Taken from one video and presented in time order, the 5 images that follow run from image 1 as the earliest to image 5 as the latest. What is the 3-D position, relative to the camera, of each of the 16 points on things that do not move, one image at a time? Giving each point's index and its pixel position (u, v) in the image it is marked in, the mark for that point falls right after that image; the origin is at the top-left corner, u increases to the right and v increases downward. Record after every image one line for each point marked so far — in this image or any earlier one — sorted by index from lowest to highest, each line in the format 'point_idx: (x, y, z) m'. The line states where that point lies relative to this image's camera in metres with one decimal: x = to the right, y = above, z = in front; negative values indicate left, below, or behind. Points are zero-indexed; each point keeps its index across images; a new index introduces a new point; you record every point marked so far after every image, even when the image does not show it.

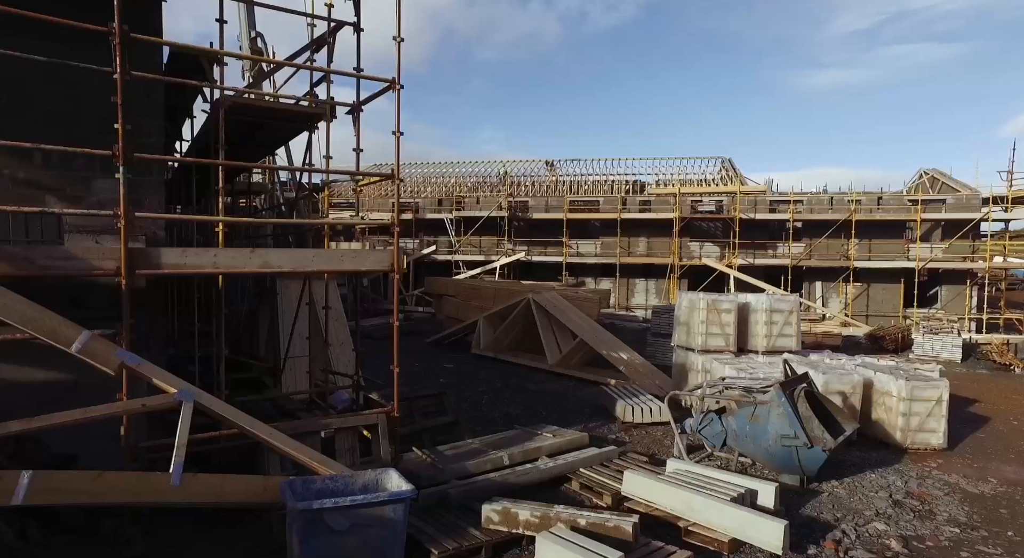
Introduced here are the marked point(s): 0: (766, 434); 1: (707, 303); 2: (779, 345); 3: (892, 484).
0: (+2.7, -1.6, +6.4) m
1: (+3.0, -0.4, +9.5) m
2: (+4.2, -1.0, +9.6) m
3: (+4.1, -2.2, +6.6) m
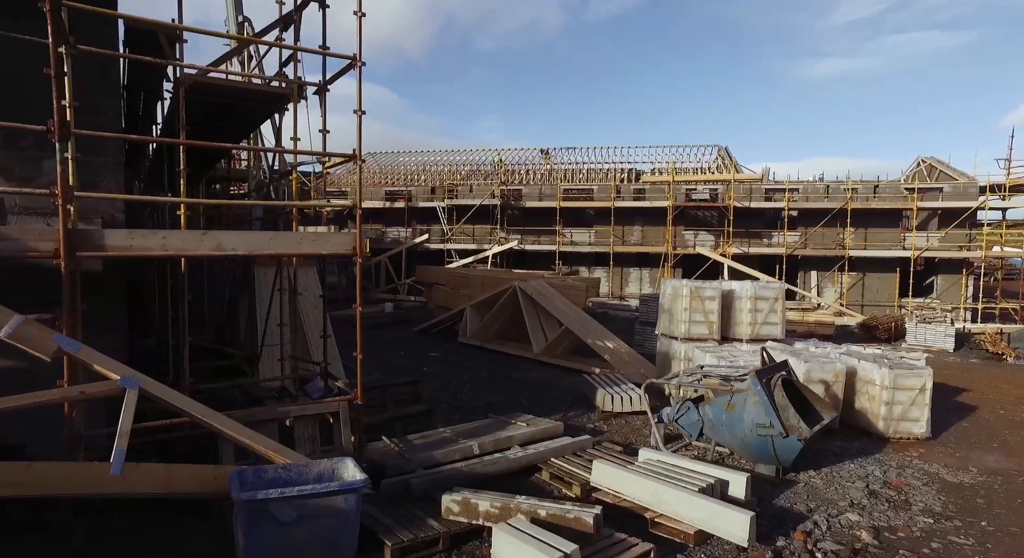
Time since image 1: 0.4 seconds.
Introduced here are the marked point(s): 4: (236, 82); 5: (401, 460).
0: (+2.4, -1.5, +6.3) m
1: (+2.7, -0.2, +9.3) m
2: (+3.9, -0.8, +9.4) m
3: (+3.8, -2.1, +6.4) m
4: (-2.9, +2.1, +6.5) m
5: (-1.1, -1.8, +6.0) m
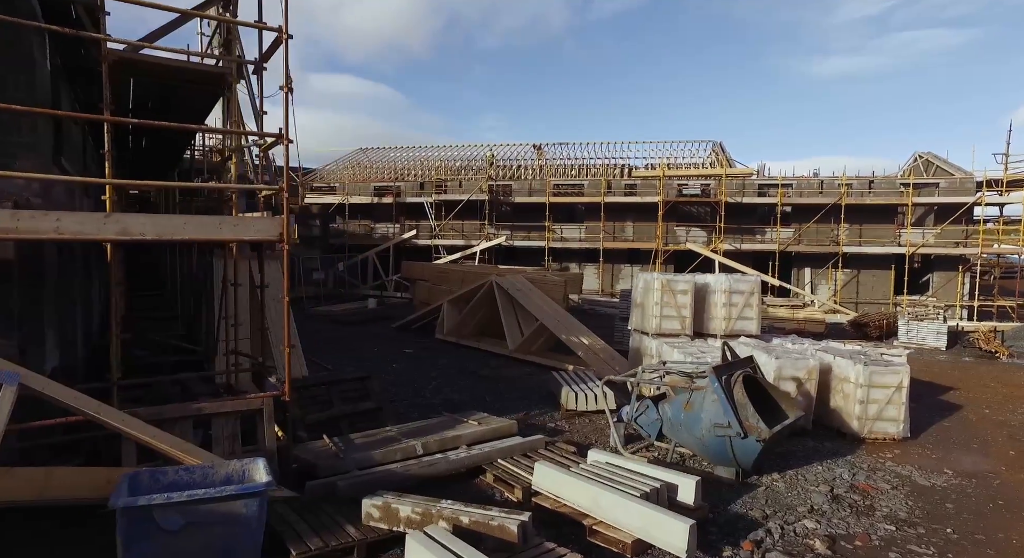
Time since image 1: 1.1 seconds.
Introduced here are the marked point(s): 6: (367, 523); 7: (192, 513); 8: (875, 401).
0: (+1.8, -1.4, +5.9) m
1: (+2.2, -0.1, +9.0) m
2: (+3.4, -0.7, +9.0) m
3: (+3.2, -2.0, +6.0) m
4: (-3.5, +2.2, +6.1) m
5: (-1.6, -1.7, +5.6) m
6: (-1.1, -1.8, +4.6) m
7: (-2.0, -1.5, +3.8) m
8: (+4.3, -1.5, +7.3) m
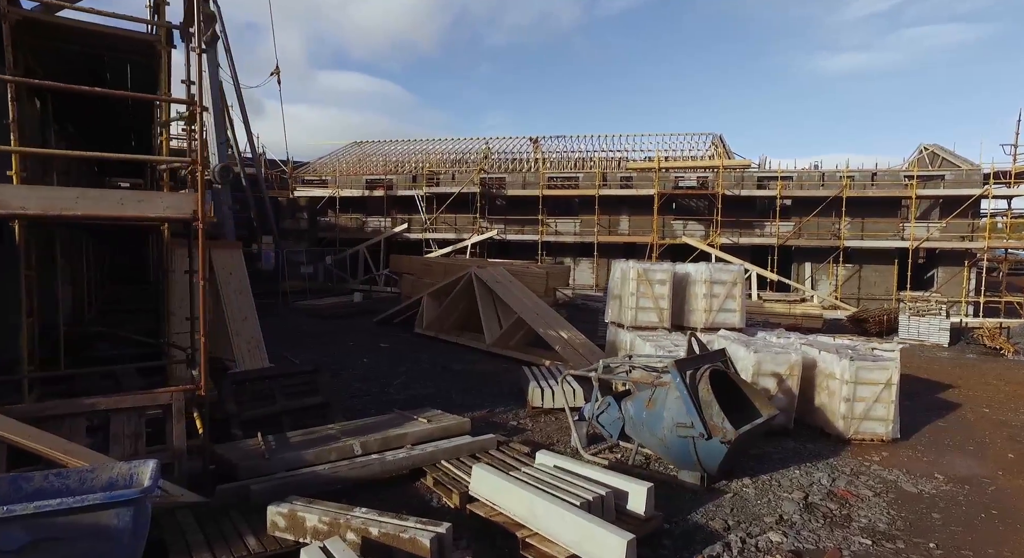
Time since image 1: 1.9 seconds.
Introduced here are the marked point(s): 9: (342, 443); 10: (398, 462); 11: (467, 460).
0: (+1.3, -1.2, +5.3) m
1: (+1.7, +0.1, +8.4) m
2: (+2.9, -0.6, +8.5) m
3: (+2.7, -1.8, +5.5) m
4: (-4.0, +2.3, +5.6) m
5: (-2.1, -1.5, +5.1) m
6: (-1.6, -1.7, +4.0) m
7: (-2.5, -1.3, +3.3) m
8: (+3.9, -1.3, +6.7) m
9: (-1.6, -1.5, +5.6) m
10: (-1.0, -1.6, +5.3) m
11: (-0.4, -1.7, +5.6) m
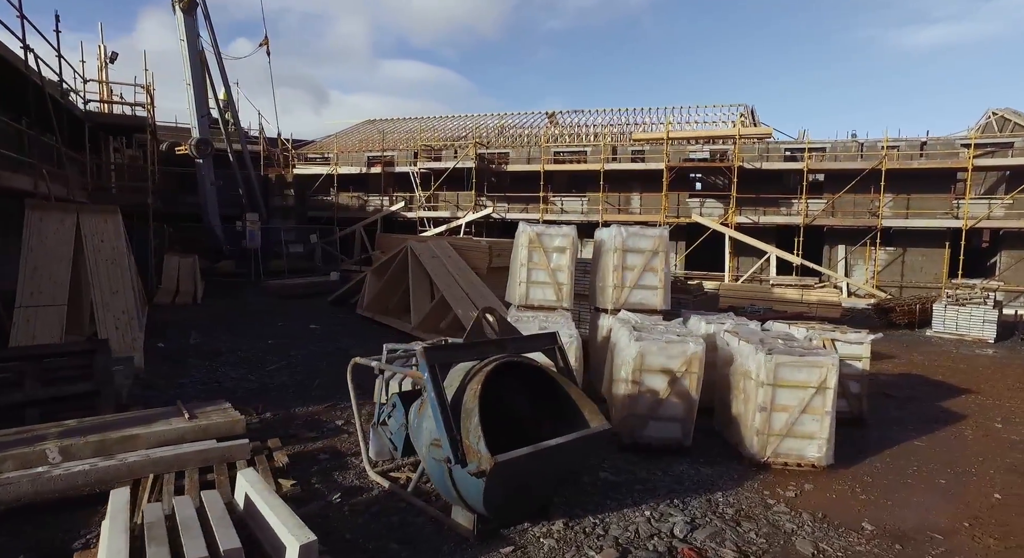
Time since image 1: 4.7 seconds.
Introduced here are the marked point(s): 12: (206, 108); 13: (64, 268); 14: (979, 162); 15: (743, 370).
0: (-0.5, -0.9, +3.7) m
1: (+0.2, +0.5, +6.7) m
2: (+1.4, -0.2, +6.6) m
3: (+0.9, -1.5, +3.7) m
4: (-5.7, +2.7, +4.4) m
5: (-4.0, -1.2, +3.8) m
6: (-3.5, -1.4, +2.7) m
7: (-4.5, -1.0, +2.0) m
8: (+2.2, -1.0, +4.8) m
9: (-3.4, -1.2, +4.3) m
10: (-2.8, -1.3, +3.9) m
11: (-2.2, -1.3, +4.1) m
12: (-10.1, +5.6, +20.0) m
13: (-6.1, +0.1, +8.2) m
14: (+13.5, +3.4, +17.7) m
15: (+1.9, -0.8, +5.1) m
